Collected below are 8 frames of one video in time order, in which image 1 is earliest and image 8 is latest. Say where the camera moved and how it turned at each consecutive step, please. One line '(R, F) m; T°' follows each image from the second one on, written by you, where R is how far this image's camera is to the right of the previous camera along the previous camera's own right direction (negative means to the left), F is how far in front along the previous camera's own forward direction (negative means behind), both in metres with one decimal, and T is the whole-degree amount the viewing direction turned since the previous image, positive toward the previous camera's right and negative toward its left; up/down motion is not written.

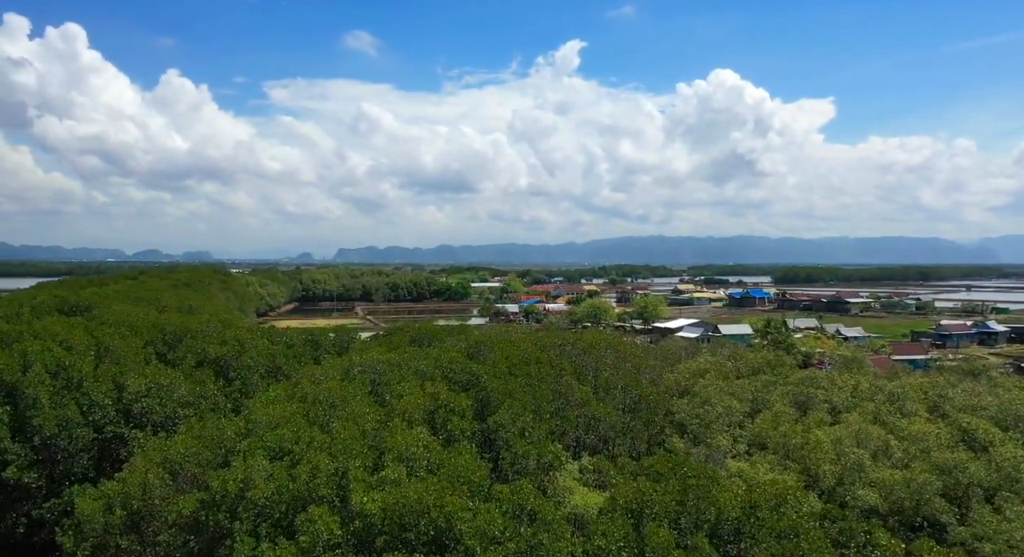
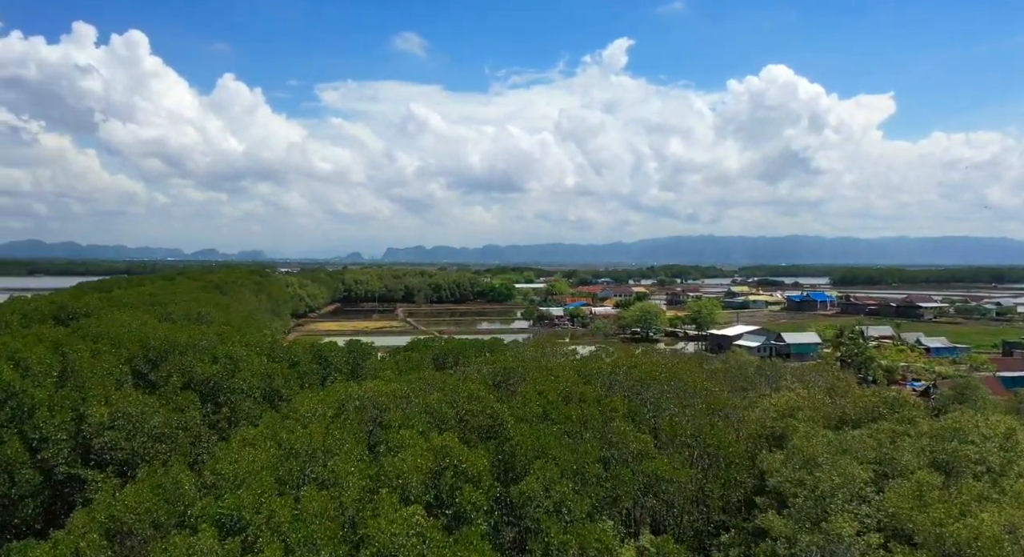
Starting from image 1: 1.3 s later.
(+0.2, +3.2) m; -4°
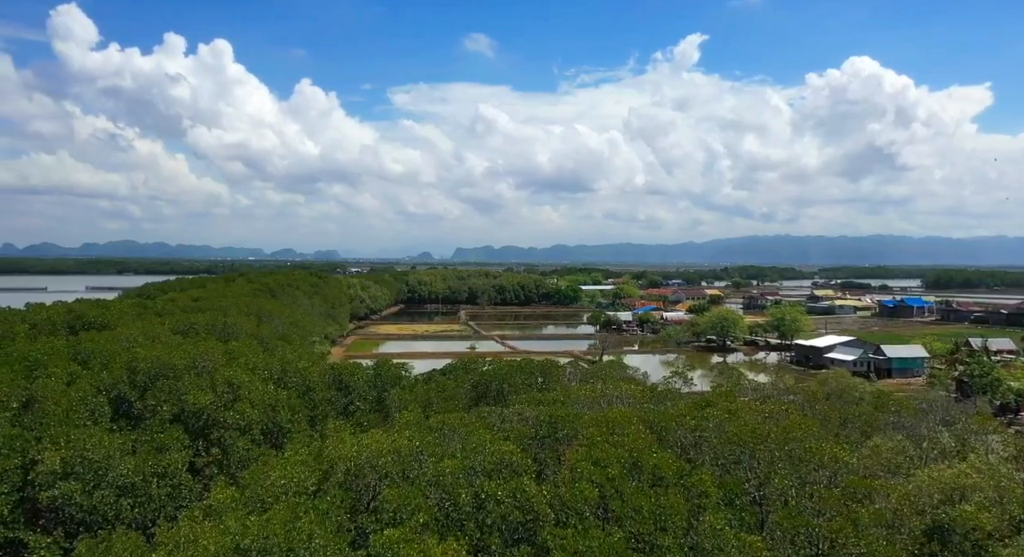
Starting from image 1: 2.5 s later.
(+0.2, +3.3) m; -6°
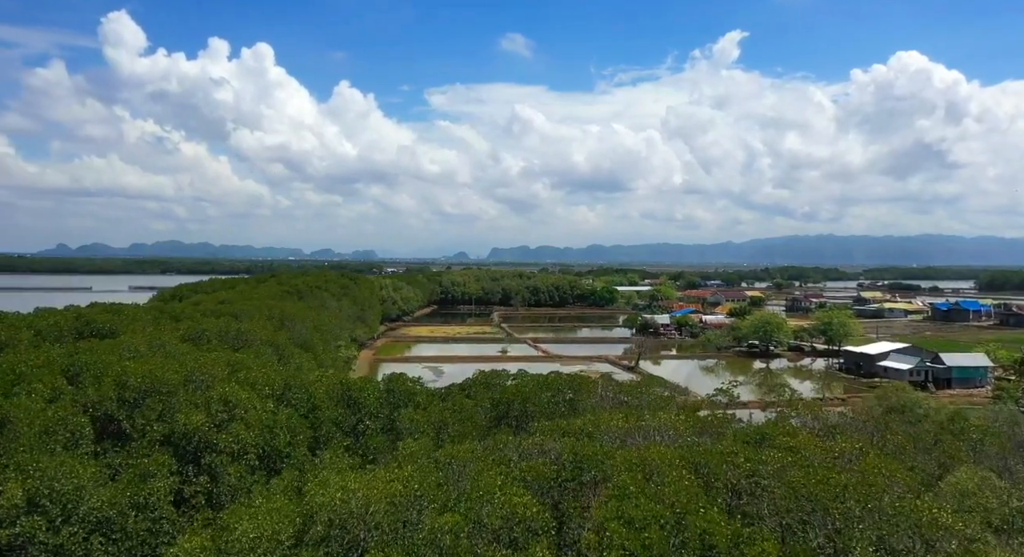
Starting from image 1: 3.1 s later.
(+0.2, +1.5) m; -3°
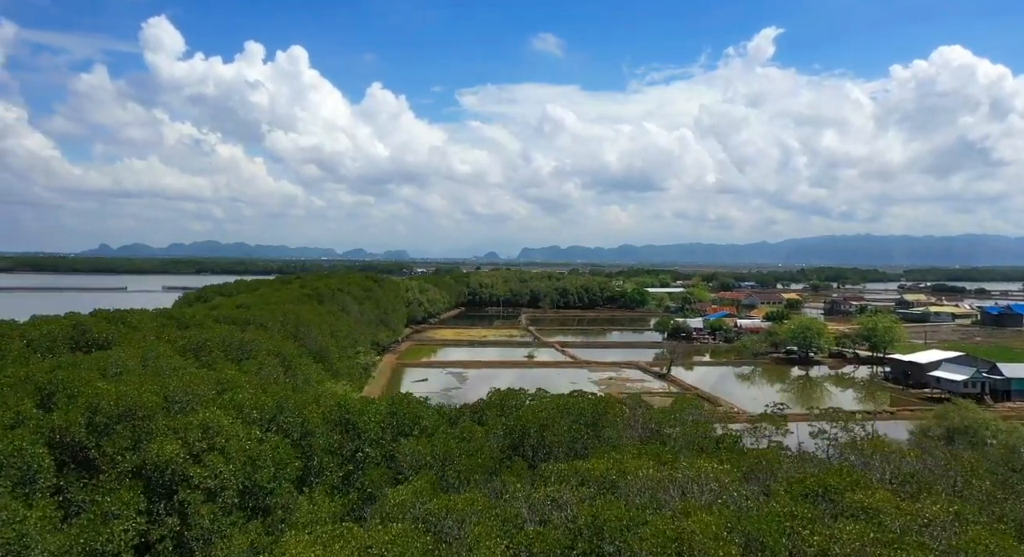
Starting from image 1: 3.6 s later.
(+0.2, +1.6) m; -2°
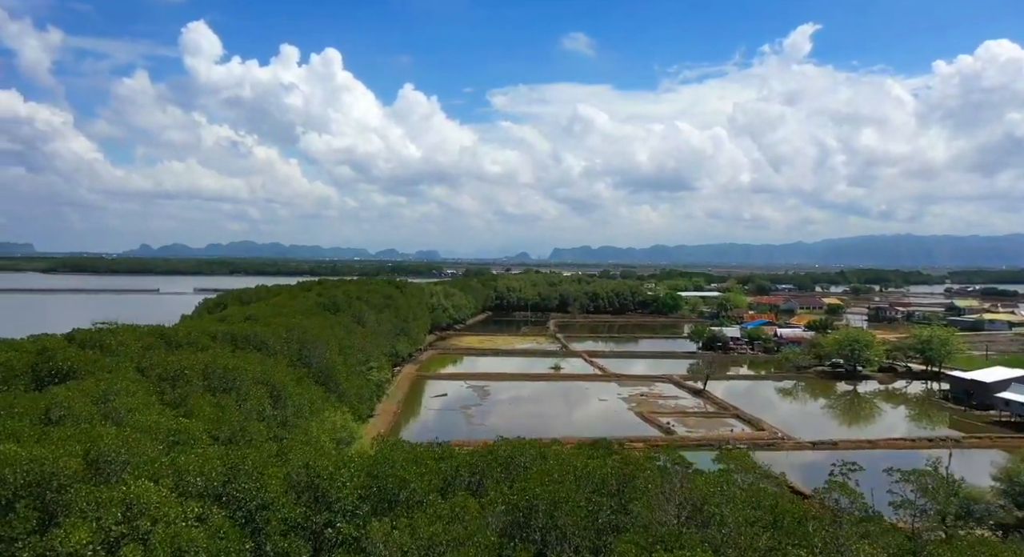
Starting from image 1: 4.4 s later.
(+0.4, +2.5) m; -3°
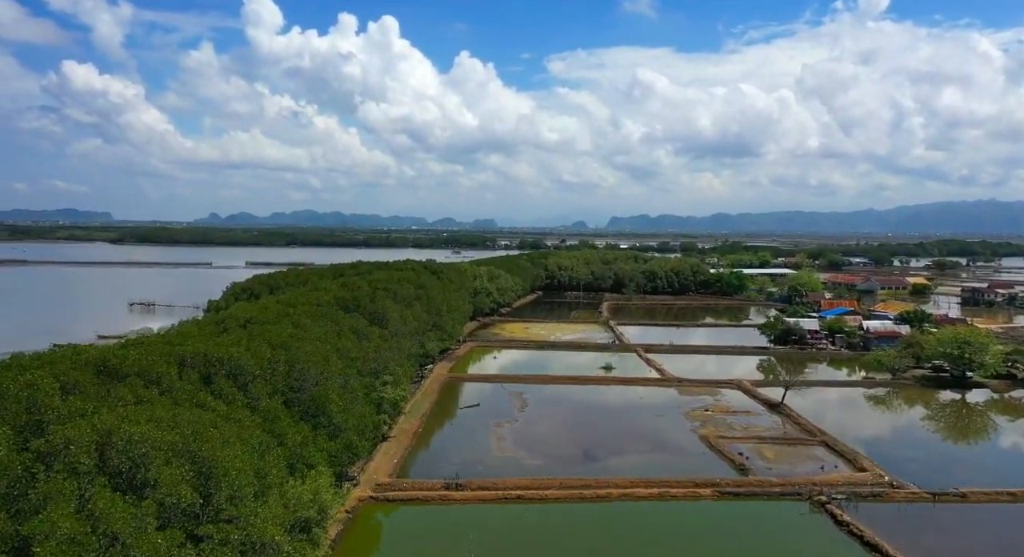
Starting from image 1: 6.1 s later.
(+0.7, +5.6) m; -5°
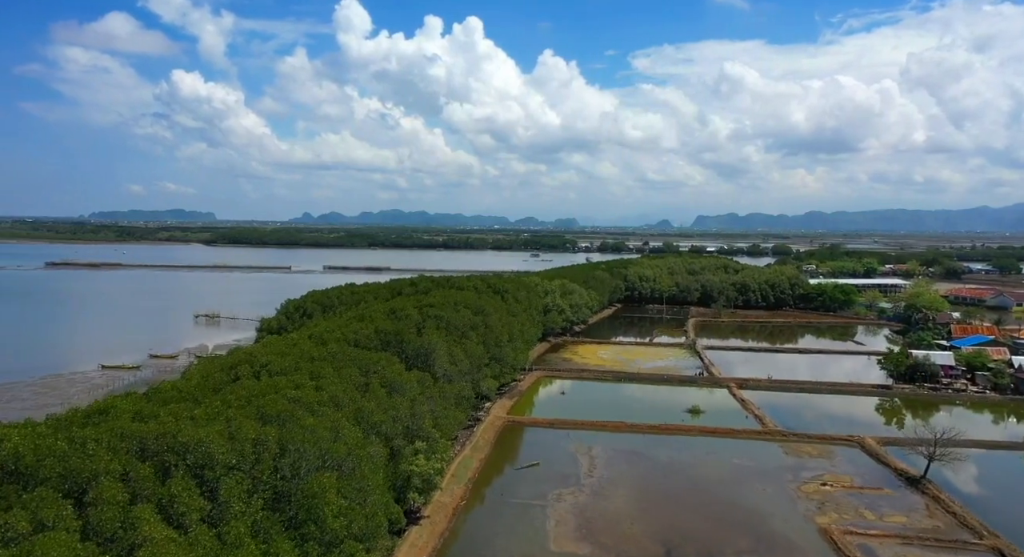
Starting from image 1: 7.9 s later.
(+0.6, +5.8) m; -7°
